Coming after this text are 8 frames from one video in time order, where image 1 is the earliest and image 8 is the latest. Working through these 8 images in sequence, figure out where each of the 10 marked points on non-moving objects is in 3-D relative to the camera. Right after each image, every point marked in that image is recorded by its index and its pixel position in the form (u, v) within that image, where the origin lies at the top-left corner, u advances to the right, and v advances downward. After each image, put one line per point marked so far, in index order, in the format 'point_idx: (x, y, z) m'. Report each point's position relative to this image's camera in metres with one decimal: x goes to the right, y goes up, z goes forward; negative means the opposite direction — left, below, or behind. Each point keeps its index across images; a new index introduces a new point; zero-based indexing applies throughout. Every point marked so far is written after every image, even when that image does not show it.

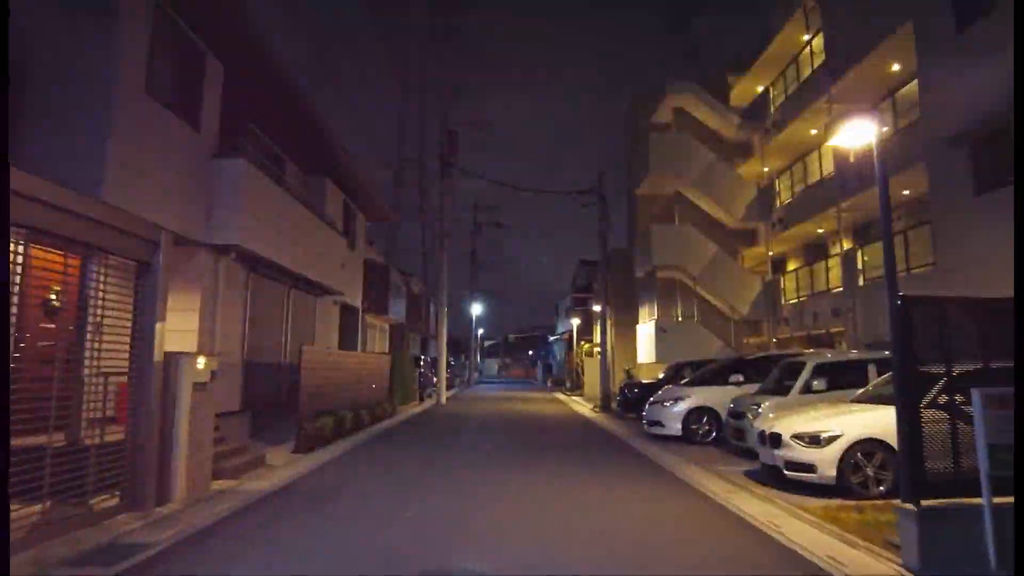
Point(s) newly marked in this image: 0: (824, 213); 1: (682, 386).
0: (+8.8, +2.1, +19.4) m
1: (+3.5, -2.1, +14.3) m
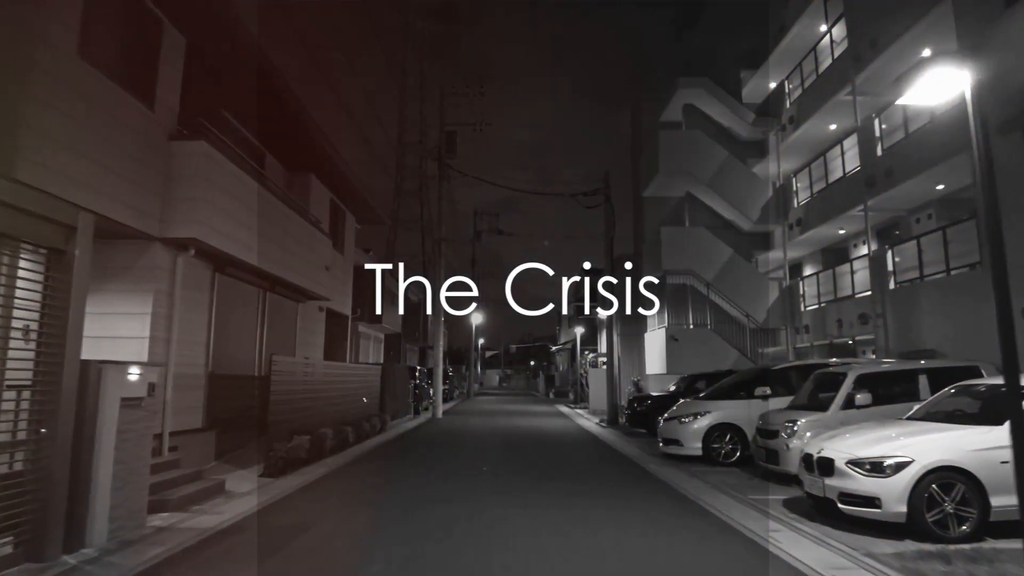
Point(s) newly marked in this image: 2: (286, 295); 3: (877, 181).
0: (+8.8, +2.0, +18.1) m
1: (+3.5, -2.1, +12.9) m
2: (-5.1, -0.1, +15.1) m
3: (+8.6, +2.5, +16.2) m
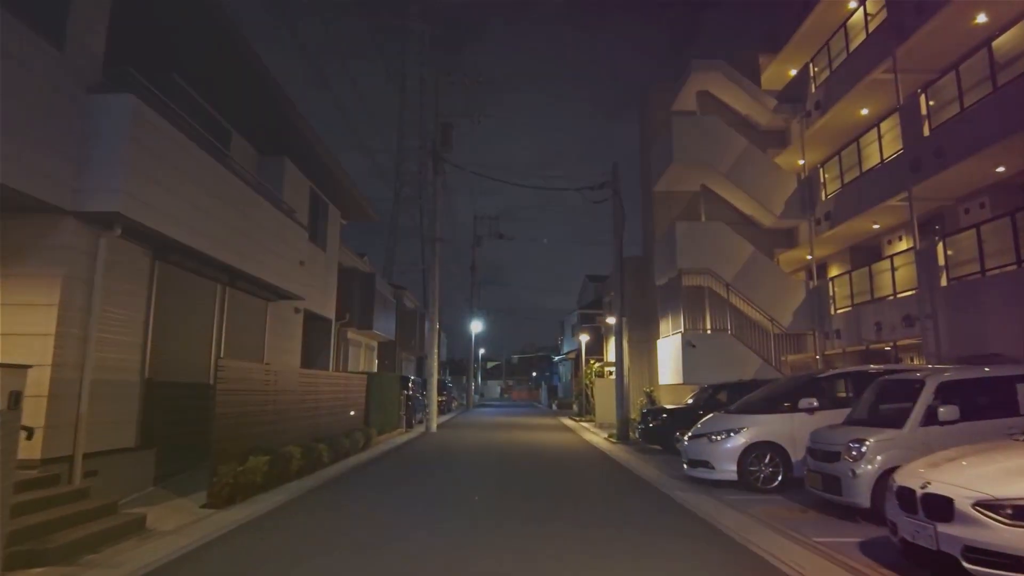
0: (+8.8, +2.0, +16.2) m
1: (+3.5, -2.0, +10.9) m
2: (-5.1, 0.0, +13.2) m
3: (+8.6, +2.6, +14.3) m
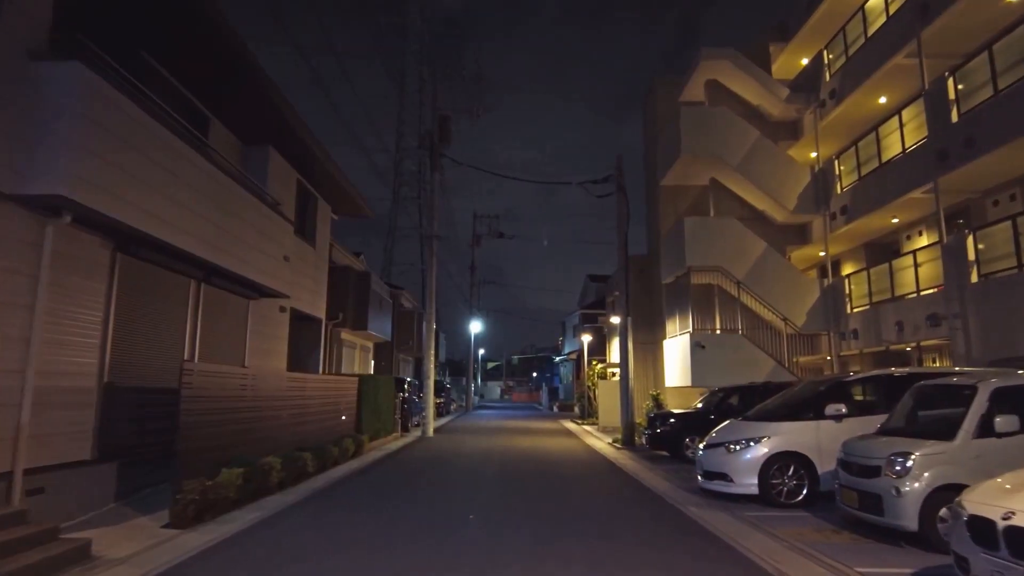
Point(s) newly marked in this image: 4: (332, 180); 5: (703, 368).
0: (+8.8, +2.1, +15.2) m
1: (+3.5, -1.9, +10.0) m
2: (-5.1, 0.0, +12.3) m
3: (+8.6, +2.6, +13.4) m
4: (-4.5, +2.7, +17.1) m
5: (+5.0, -2.1, +17.8) m
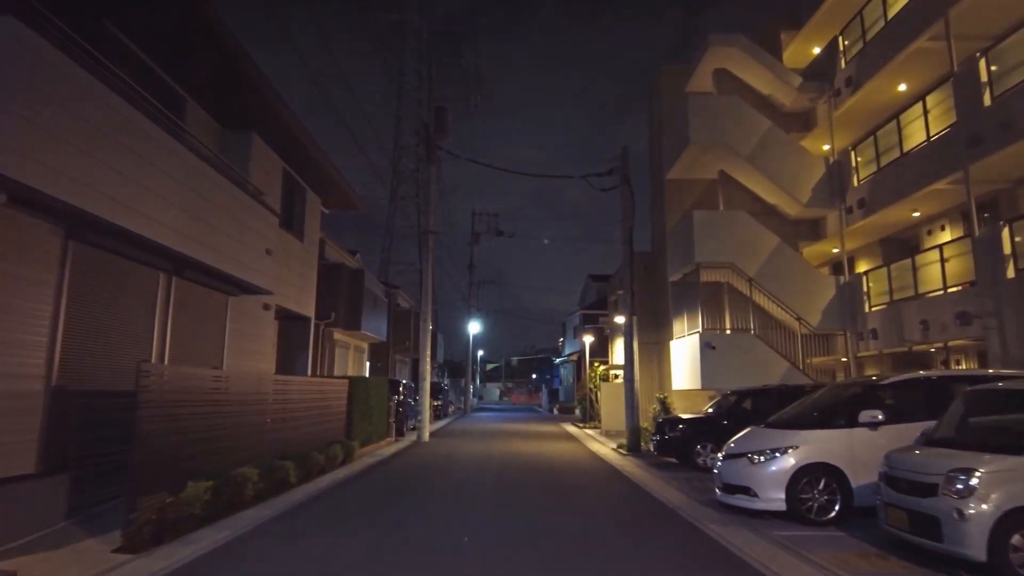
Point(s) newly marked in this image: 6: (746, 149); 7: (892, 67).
0: (+8.8, +2.1, +14.3) m
1: (+3.5, -1.9, +9.1) m
2: (-5.1, +0.1, +11.3) m
3: (+8.6, +2.7, +12.5) m
4: (-4.5, +2.8, +16.1) m
5: (+4.9, -2.0, +16.9) m
6: (+6.4, +3.8, +18.7) m
7: (+8.5, +4.9, +15.3) m
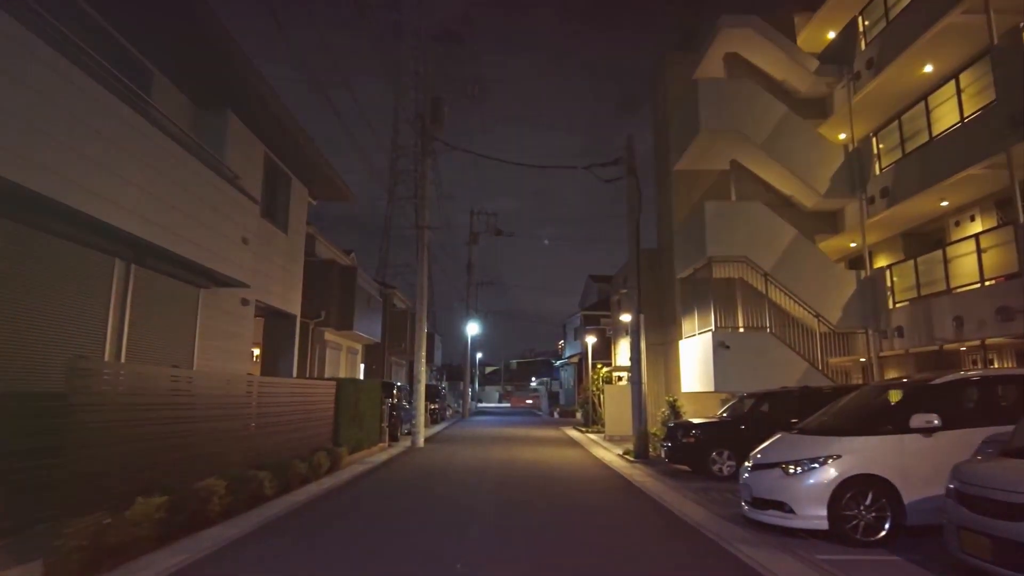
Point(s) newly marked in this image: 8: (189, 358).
0: (+8.8, +2.3, +13.2) m
1: (+3.5, -1.7, +8.0) m
2: (-5.1, +0.2, +10.2) m
3: (+8.5, +2.8, +11.4) m
4: (-4.5, +2.9, +15.1) m
5: (+4.9, -1.9, +15.8) m
6: (+6.4, +3.9, +17.6) m
7: (+8.5, +5.0, +14.2) m
8: (-5.3, -1.1, +11.2) m
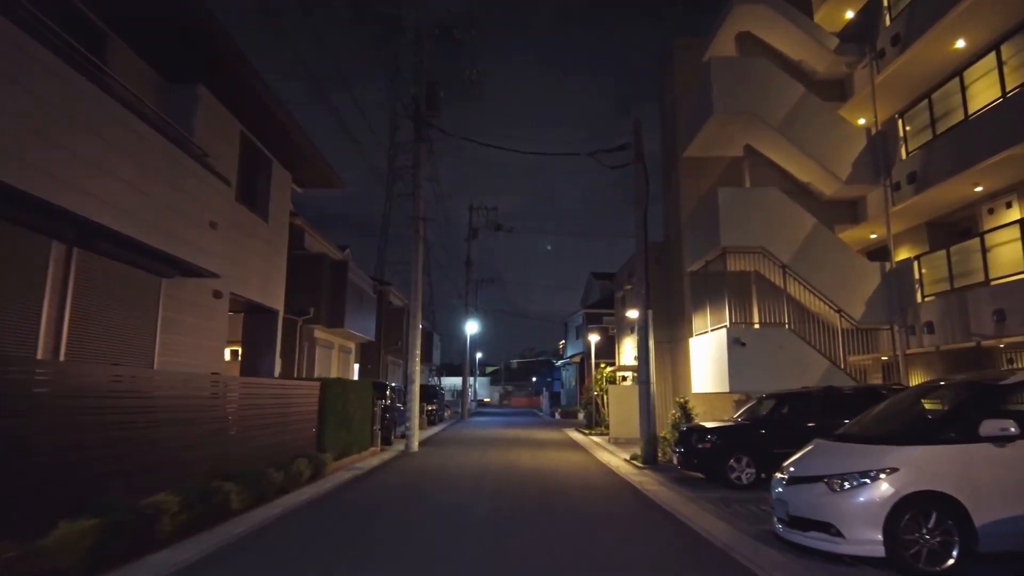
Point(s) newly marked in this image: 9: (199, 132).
0: (+8.7, +2.4, +12.1) m
1: (+3.5, -1.6, +6.8) m
2: (-5.2, +0.4, +9.1) m
3: (+8.5, +3.0, +10.2) m
4: (-4.5, +3.0, +13.9) m
5: (+4.9, -1.7, +14.6) m
6: (+6.3, +4.0, +16.5) m
7: (+8.5, +5.2, +13.1) m
8: (-5.3, -1.0, +10.1) m
9: (-5.1, +2.5, +11.3) m
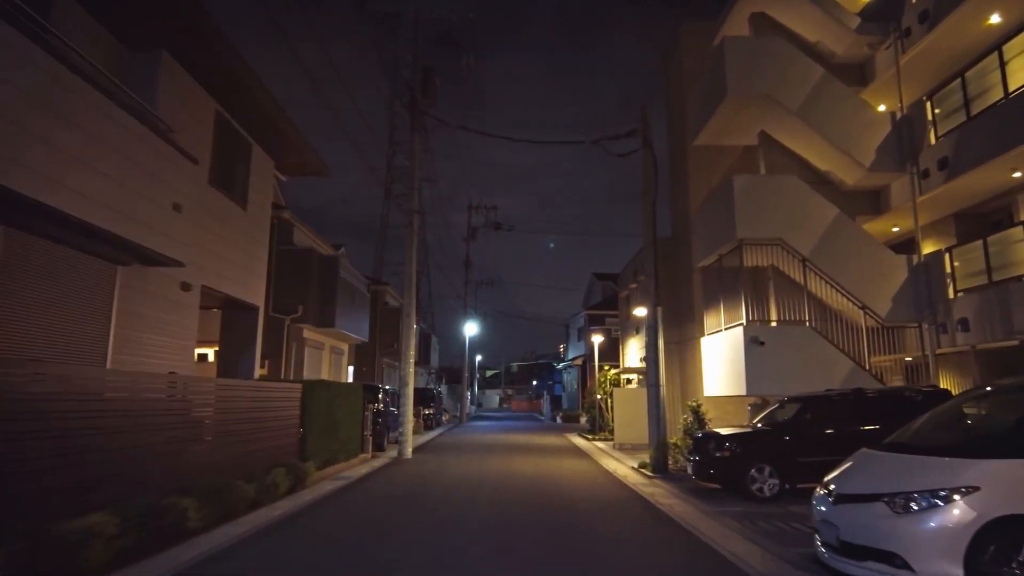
0: (+8.7, +2.5, +11.0) m
1: (+3.5, -1.4, +5.7) m
2: (-5.2, +0.5, +8.0) m
3: (+8.5, +3.1, +9.2) m
4: (-4.5, +3.1, +12.8) m
5: (+4.9, -1.6, +13.5) m
6: (+6.3, +4.1, +15.4) m
7: (+8.4, +5.3, +12.0) m
8: (-5.3, -0.8, +9.0) m
9: (-5.1, +2.7, +10.2) m
